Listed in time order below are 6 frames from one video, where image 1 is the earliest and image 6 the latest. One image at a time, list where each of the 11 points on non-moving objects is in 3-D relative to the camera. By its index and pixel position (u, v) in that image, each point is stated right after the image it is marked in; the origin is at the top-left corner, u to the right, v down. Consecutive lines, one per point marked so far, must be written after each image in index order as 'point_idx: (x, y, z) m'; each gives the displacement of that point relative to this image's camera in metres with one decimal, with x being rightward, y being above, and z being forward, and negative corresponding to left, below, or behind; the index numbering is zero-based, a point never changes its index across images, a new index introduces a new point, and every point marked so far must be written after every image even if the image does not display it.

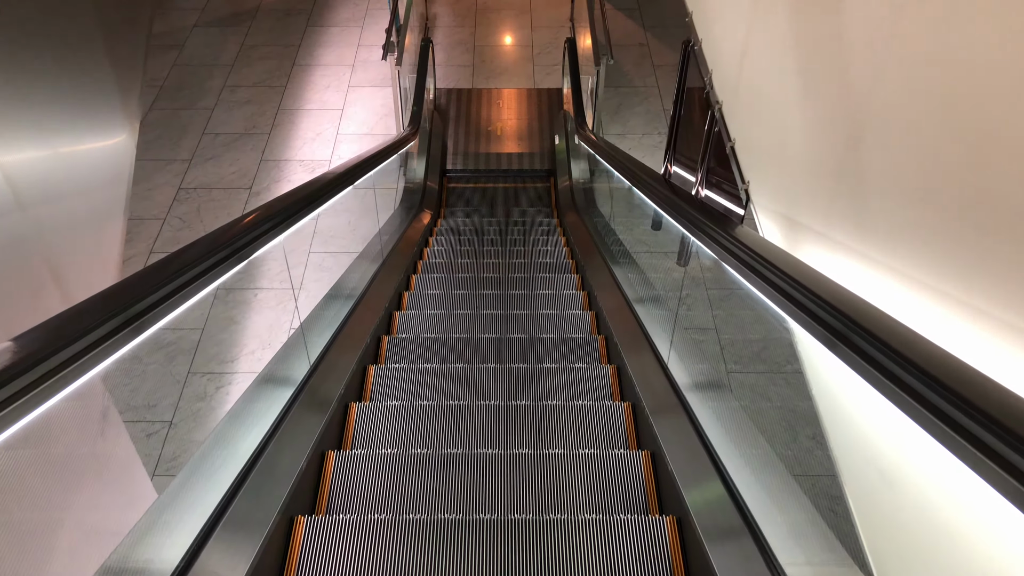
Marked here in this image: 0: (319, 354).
0: (-0.7, -0.2, +3.2) m
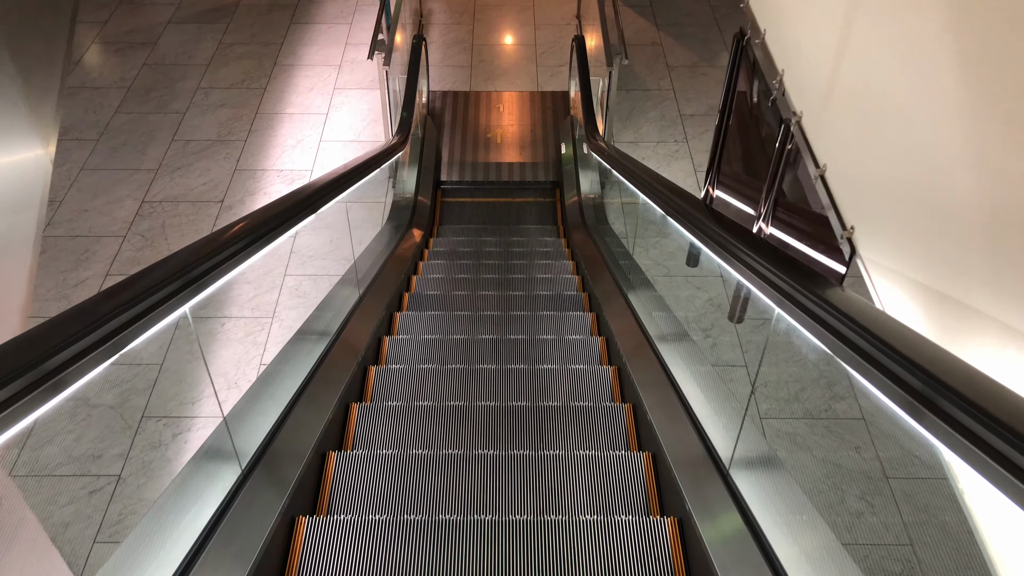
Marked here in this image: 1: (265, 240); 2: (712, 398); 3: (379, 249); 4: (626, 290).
0: (-0.7, -0.3, +2.8) m
1: (-0.8, +0.2, +2.8) m
2: (+0.6, -0.3, +2.7) m
3: (-0.6, +0.2, +4.1) m
4: (+0.5, 0.0, +3.8) m
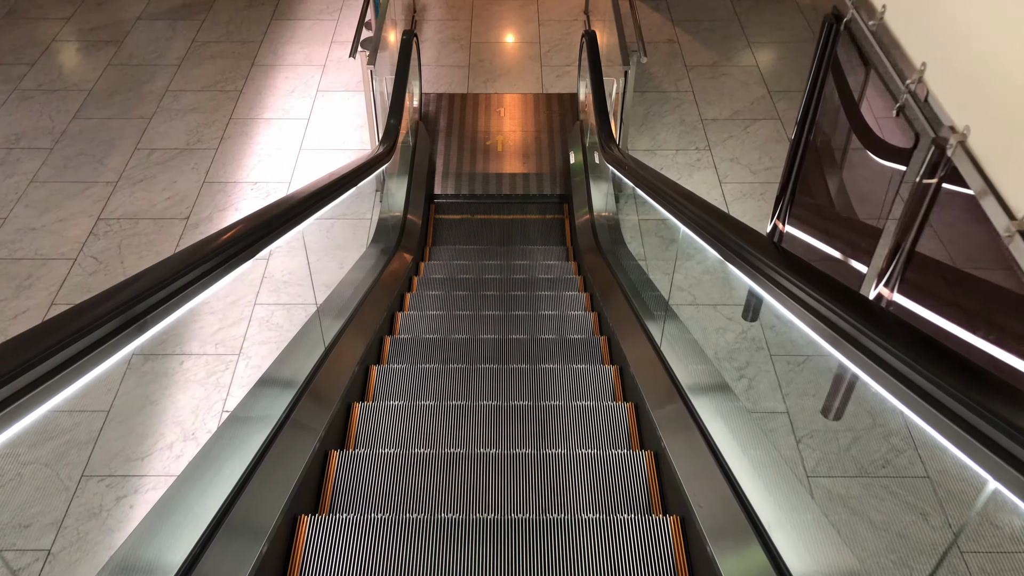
0: (-0.7, -0.4, +2.4) m
1: (-0.8, +0.1, +2.4) m
2: (+0.6, -0.4, +2.3) m
3: (-0.6, +0.1, +3.7) m
4: (+0.5, -0.1, +3.4) m
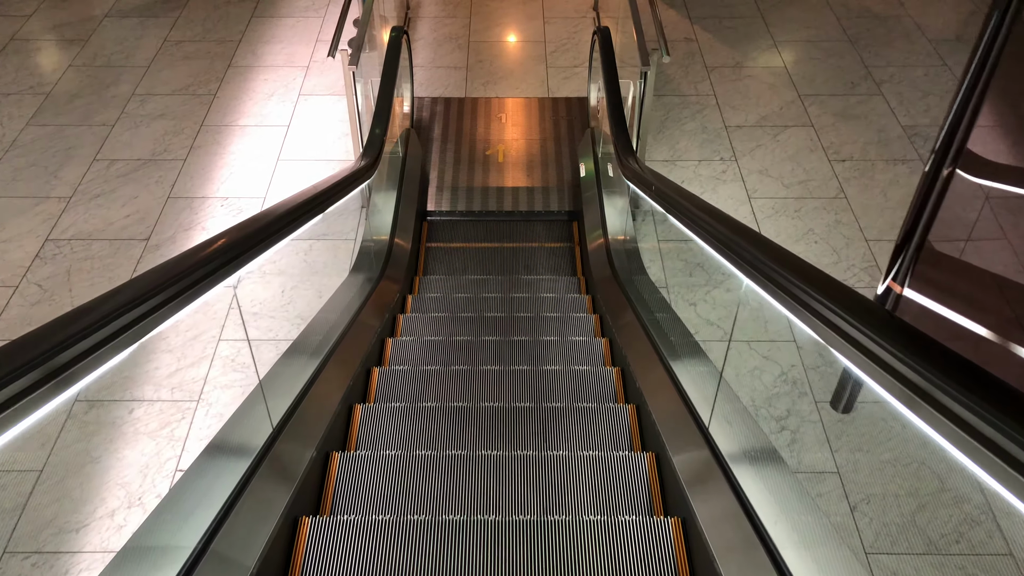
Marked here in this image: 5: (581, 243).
0: (-0.7, -0.5, +2.0) m
1: (-0.8, 0.0, +2.1) m
2: (+0.6, -0.5, +1.9) m
3: (-0.6, 0.0, +3.3) m
4: (+0.5, -0.2, +3.0) m
5: (+0.4, +0.3, +4.8) m
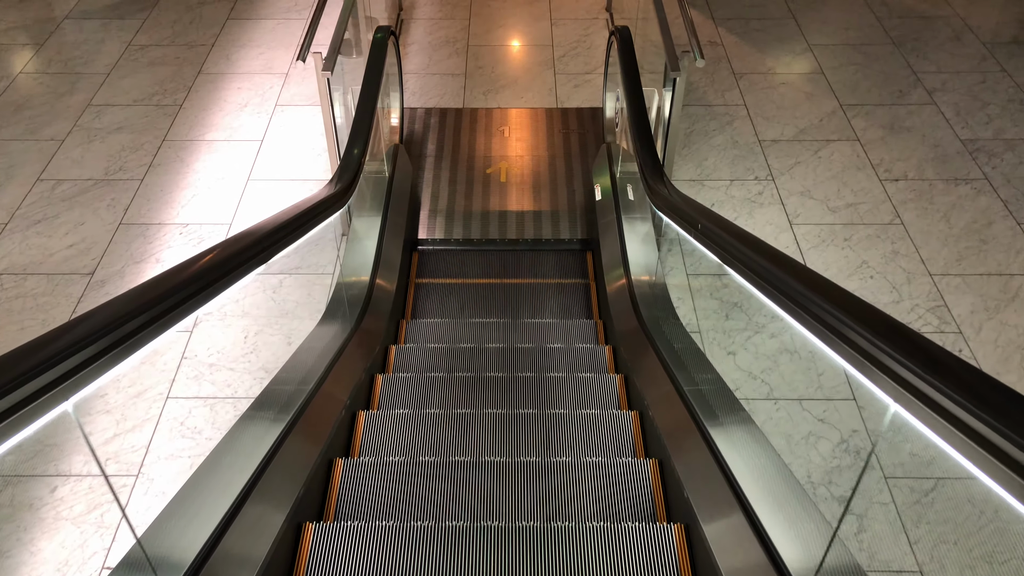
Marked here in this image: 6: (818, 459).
0: (-0.7, -0.6, +1.6) m
1: (-0.8, -0.1, +1.7) m
2: (+0.7, -0.6, +1.5) m
3: (-0.6, -0.2, +2.9) m
4: (+0.5, -0.3, +2.6) m
5: (+0.4, +0.1, +4.4) m
6: (+0.7, -0.4, +1.8) m
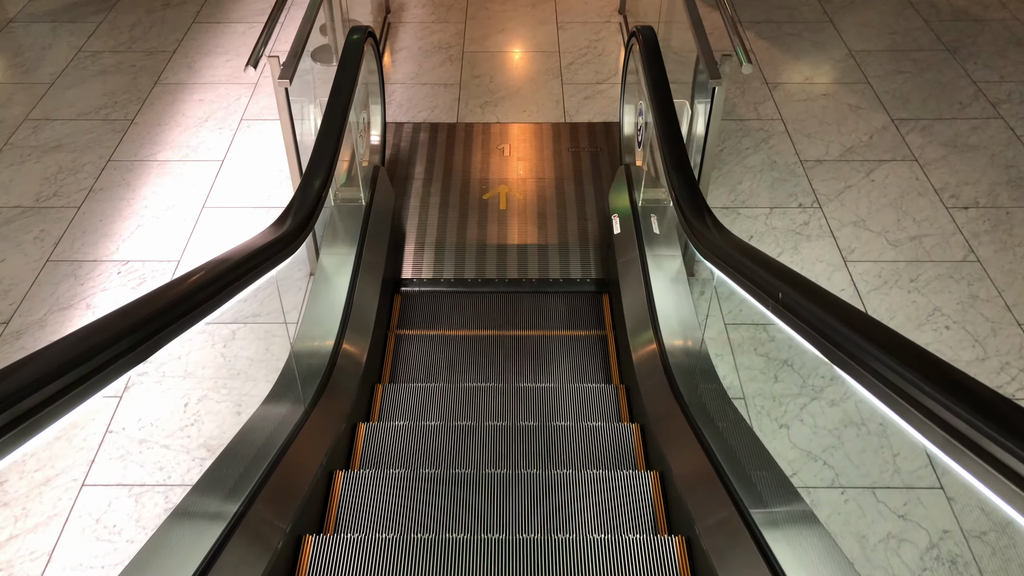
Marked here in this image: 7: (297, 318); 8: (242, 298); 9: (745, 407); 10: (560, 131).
0: (-0.7, -0.7, +1.2) m
1: (-0.8, -0.3, +1.2) m
2: (+0.7, -0.7, +1.1) m
3: (-0.6, -0.3, +2.5) m
4: (+0.5, -0.4, +2.2) m
5: (+0.4, 0.0, +4.0) m
6: (+0.7, -0.5, +1.4) m
7: (-0.6, 0.0, +2.6) m
8: (-0.6, 0.0, +2.1) m
9: (+0.6, -0.3, +2.1) m
10: (+0.3, +1.0, +5.3) m
